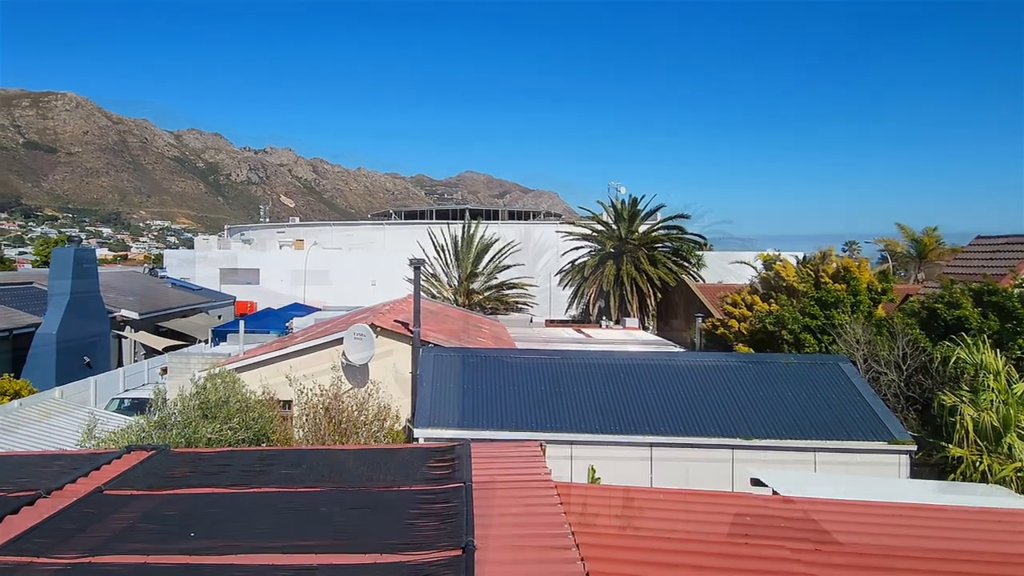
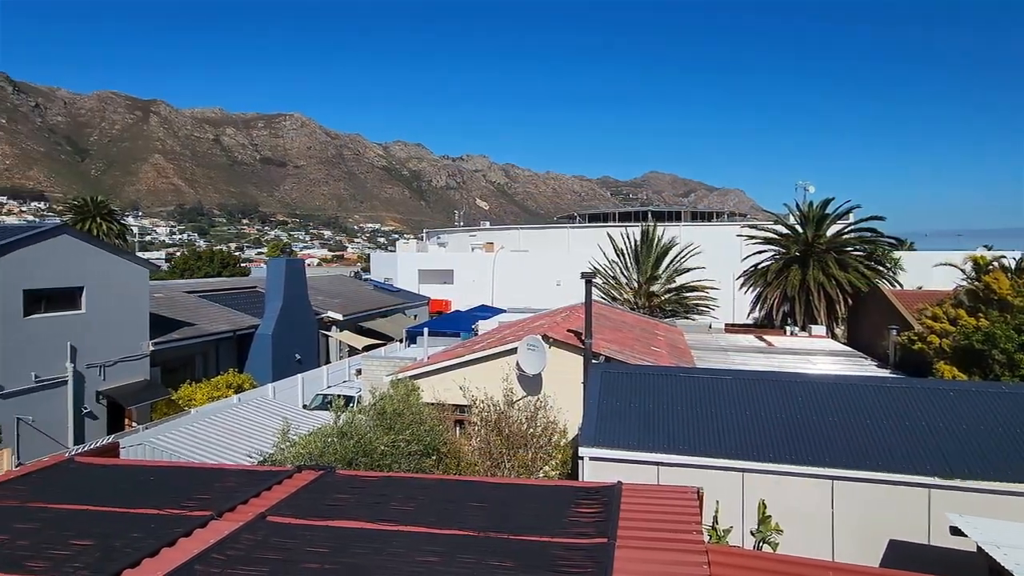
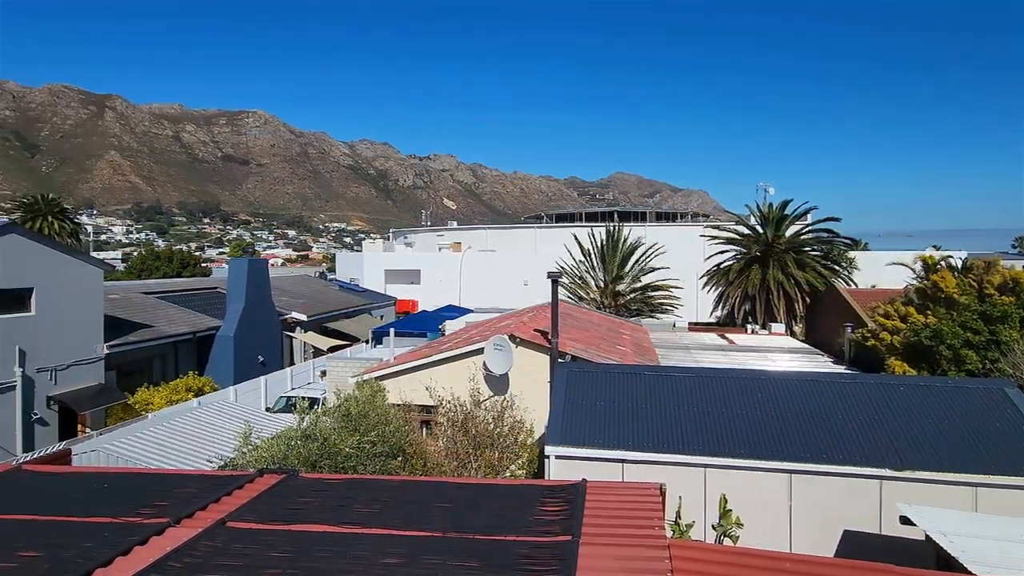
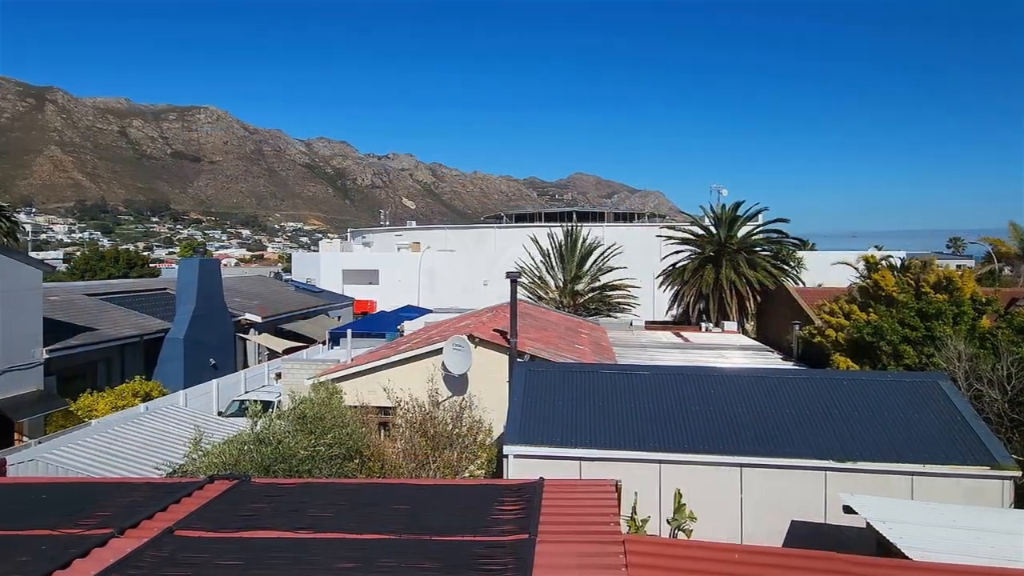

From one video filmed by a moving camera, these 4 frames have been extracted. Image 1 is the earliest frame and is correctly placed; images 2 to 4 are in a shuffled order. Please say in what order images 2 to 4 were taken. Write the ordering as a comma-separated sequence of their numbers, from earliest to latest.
4, 3, 2
